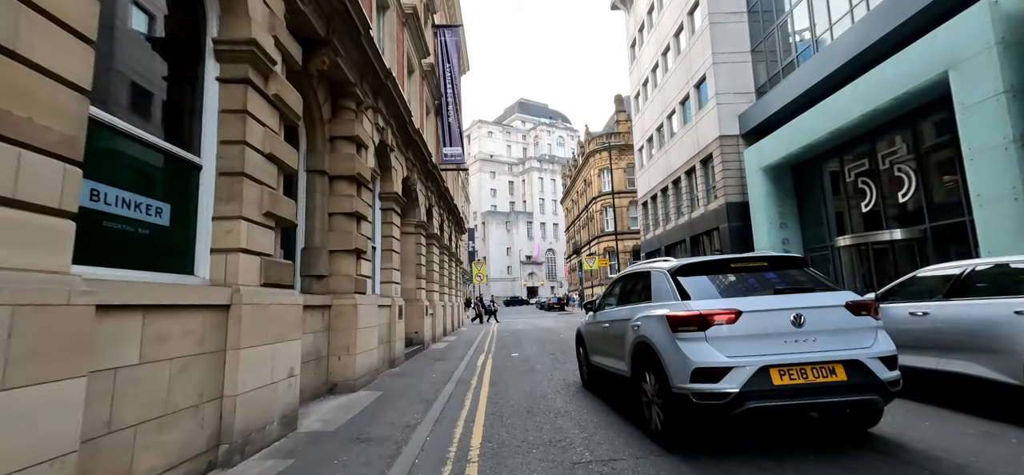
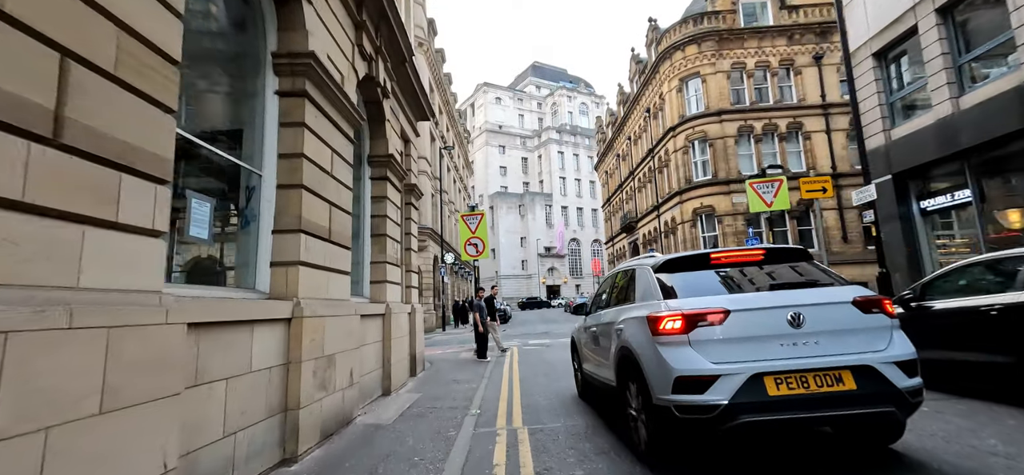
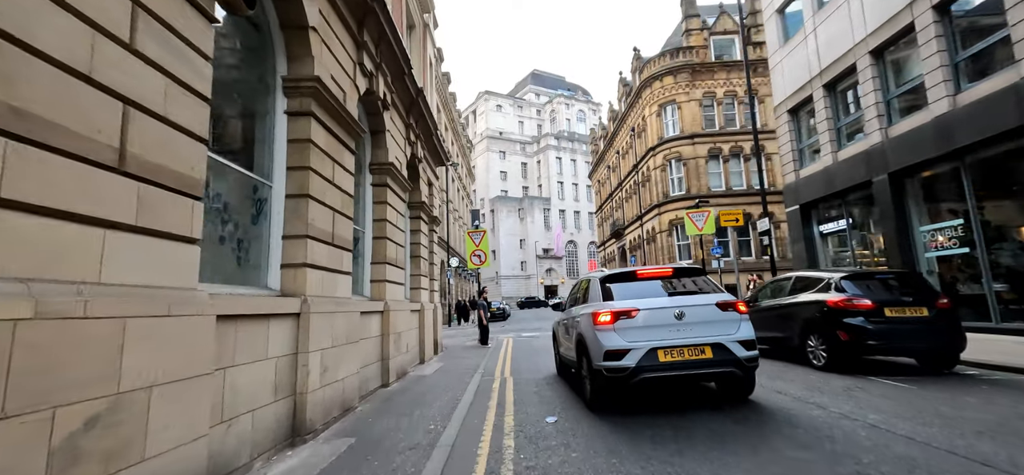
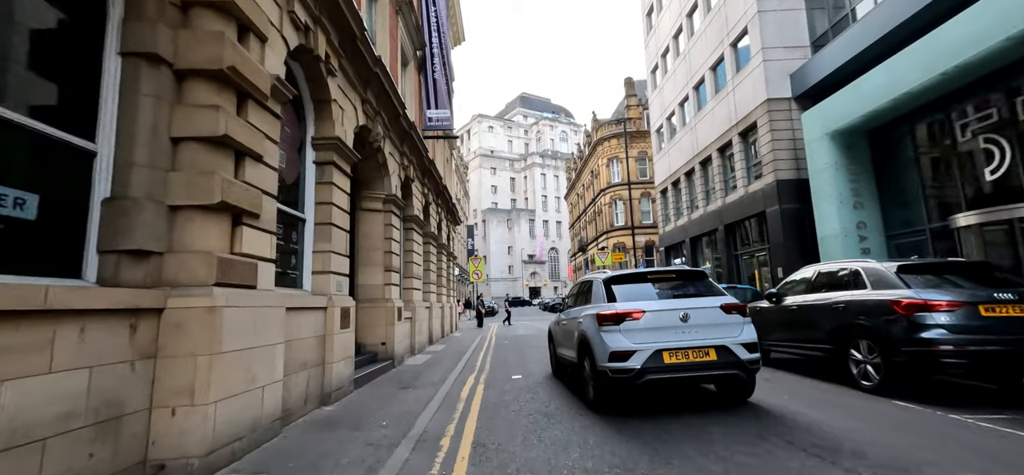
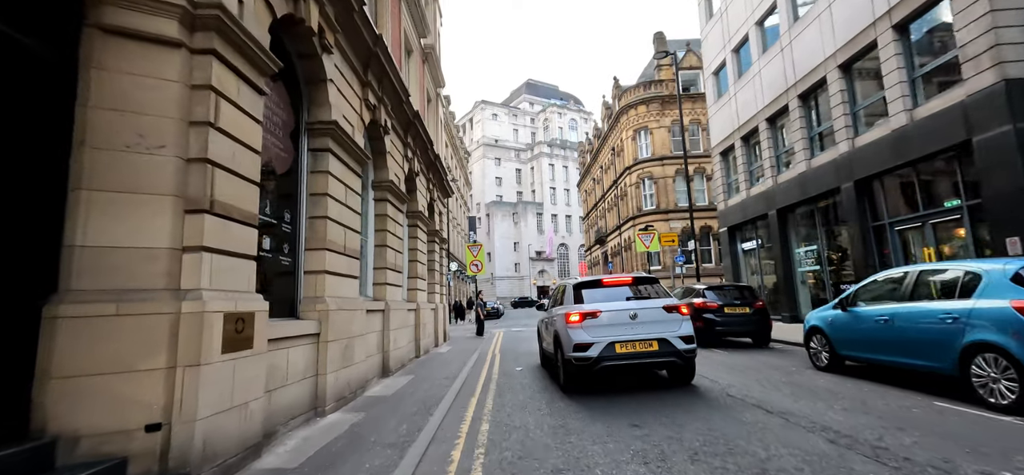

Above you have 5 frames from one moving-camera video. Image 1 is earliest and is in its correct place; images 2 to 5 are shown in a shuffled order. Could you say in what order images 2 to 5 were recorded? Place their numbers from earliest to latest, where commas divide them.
4, 5, 3, 2
